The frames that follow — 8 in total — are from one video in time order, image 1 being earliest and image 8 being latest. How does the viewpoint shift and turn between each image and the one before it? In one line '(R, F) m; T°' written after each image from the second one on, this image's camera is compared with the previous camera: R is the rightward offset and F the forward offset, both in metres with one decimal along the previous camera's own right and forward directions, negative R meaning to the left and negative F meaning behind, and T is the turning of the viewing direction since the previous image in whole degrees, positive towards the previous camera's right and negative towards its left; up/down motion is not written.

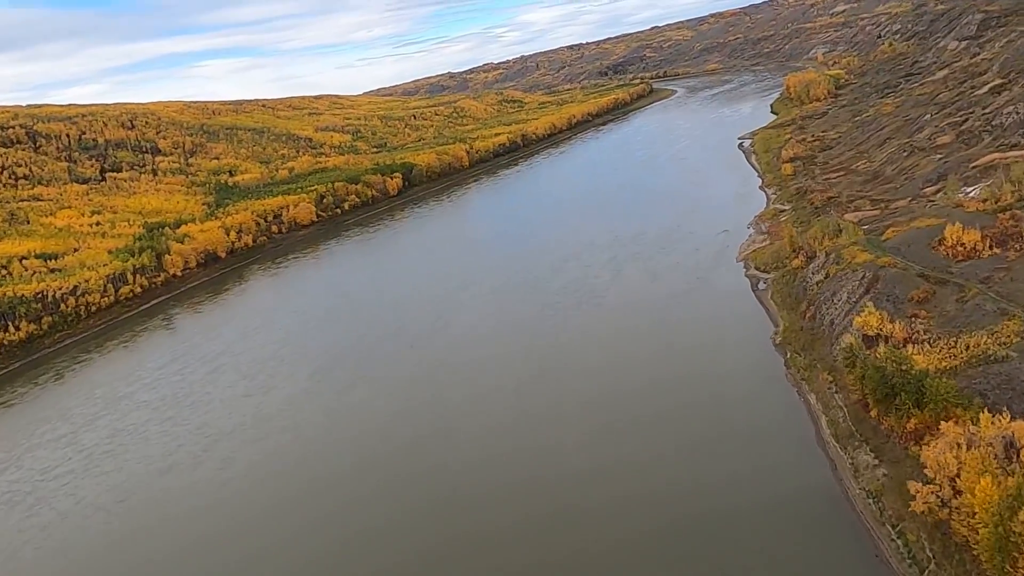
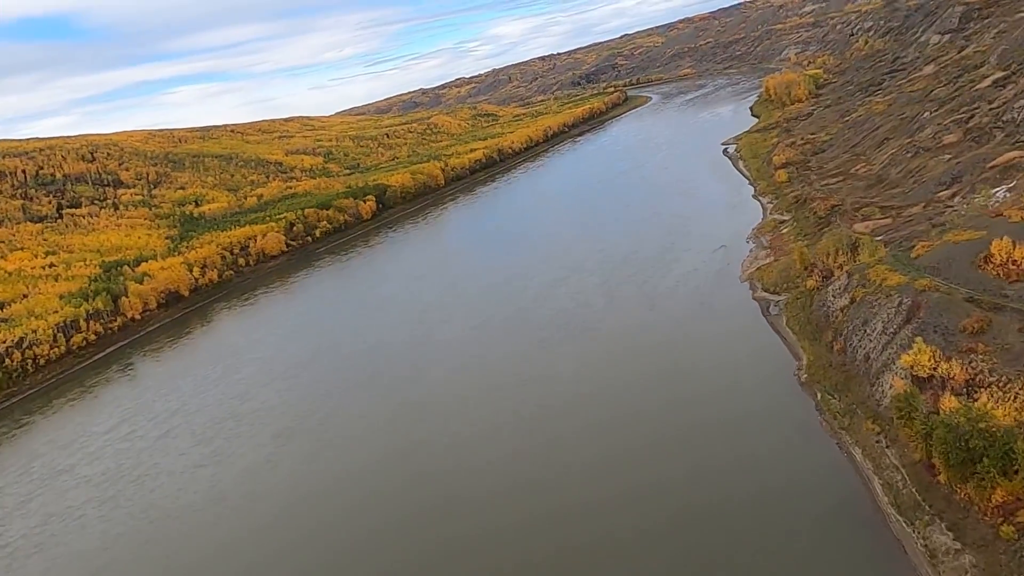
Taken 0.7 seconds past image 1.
(0.0, +2.0) m; +1°
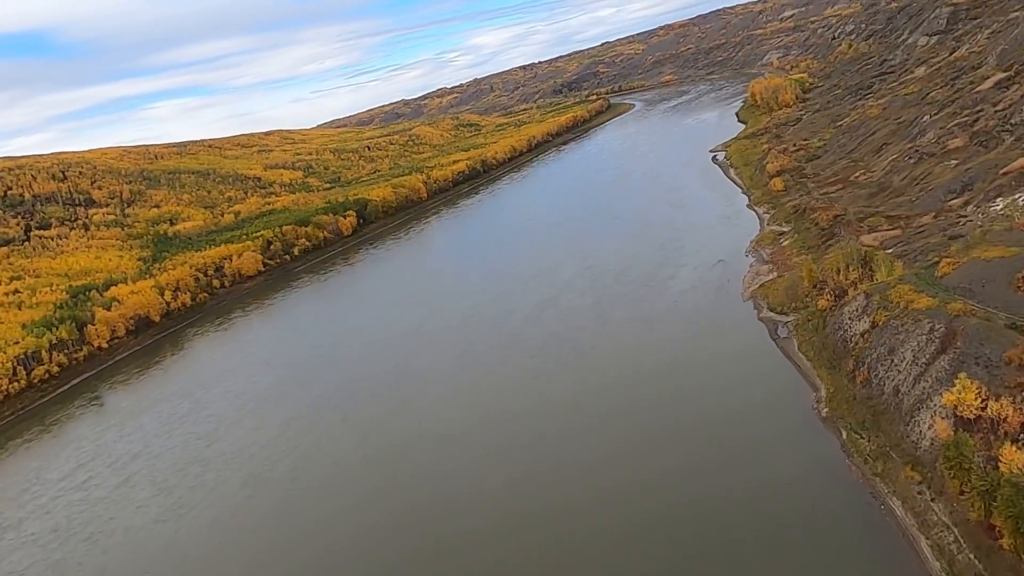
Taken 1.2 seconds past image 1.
(0.0, +1.3) m; +1°
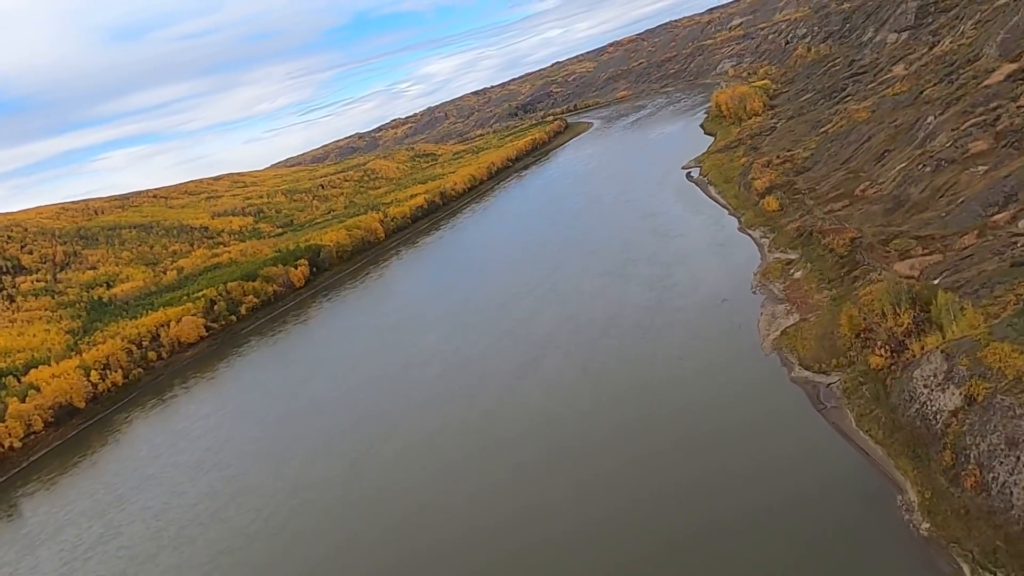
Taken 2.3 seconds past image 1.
(0.0, +3.3) m; +2°
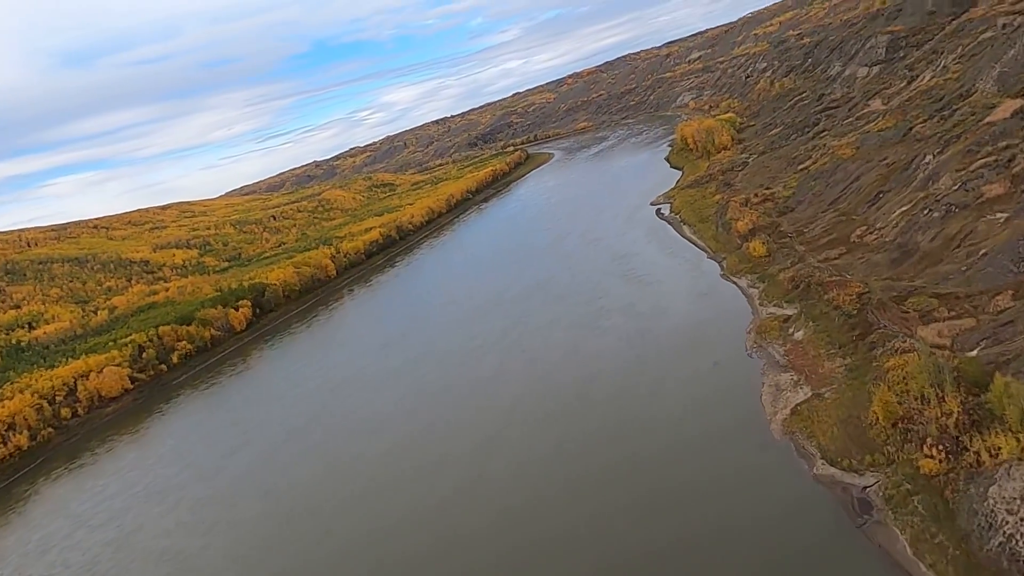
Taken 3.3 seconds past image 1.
(0.0, +2.6) m; +3°
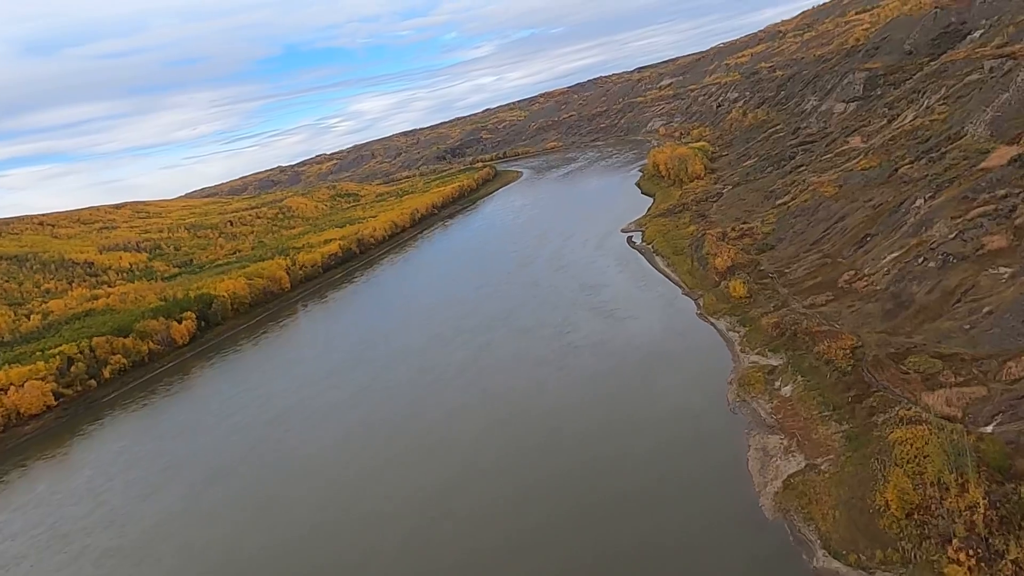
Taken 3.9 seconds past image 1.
(0.0, +1.6) m; +3°
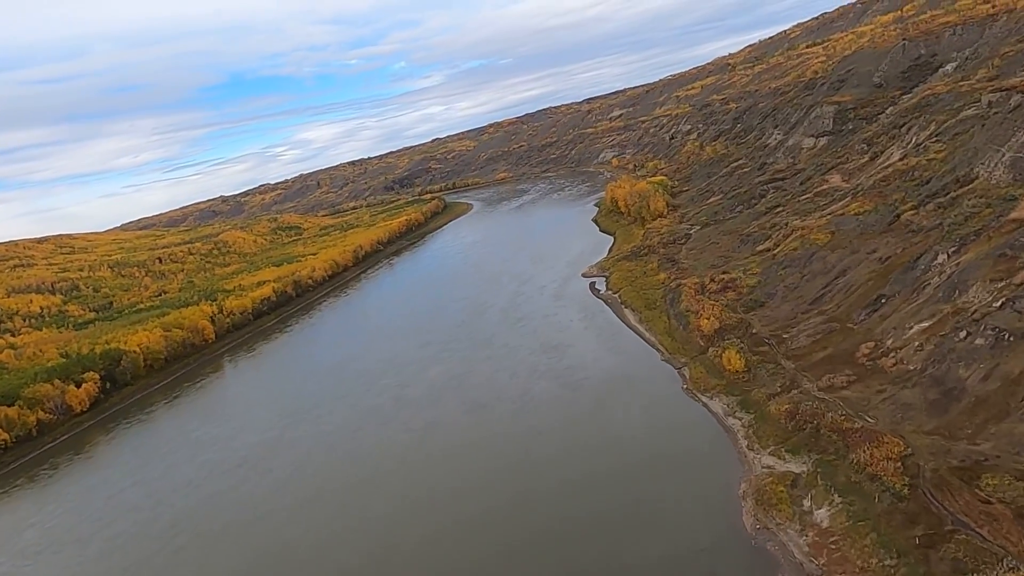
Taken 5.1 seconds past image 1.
(0.0, +3.6) m; +4°
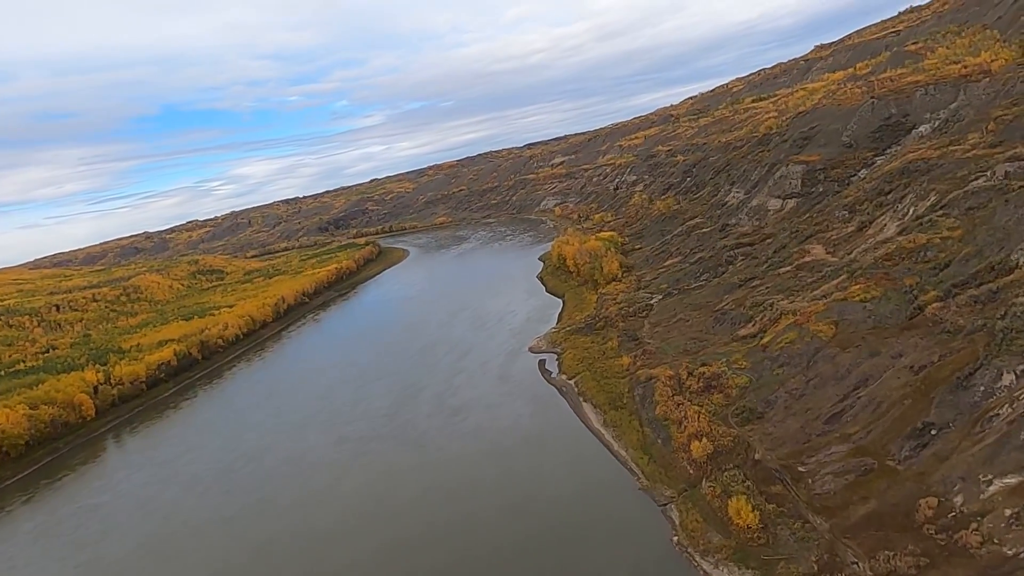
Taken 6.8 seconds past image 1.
(0.0, +4.5) m; +5°
